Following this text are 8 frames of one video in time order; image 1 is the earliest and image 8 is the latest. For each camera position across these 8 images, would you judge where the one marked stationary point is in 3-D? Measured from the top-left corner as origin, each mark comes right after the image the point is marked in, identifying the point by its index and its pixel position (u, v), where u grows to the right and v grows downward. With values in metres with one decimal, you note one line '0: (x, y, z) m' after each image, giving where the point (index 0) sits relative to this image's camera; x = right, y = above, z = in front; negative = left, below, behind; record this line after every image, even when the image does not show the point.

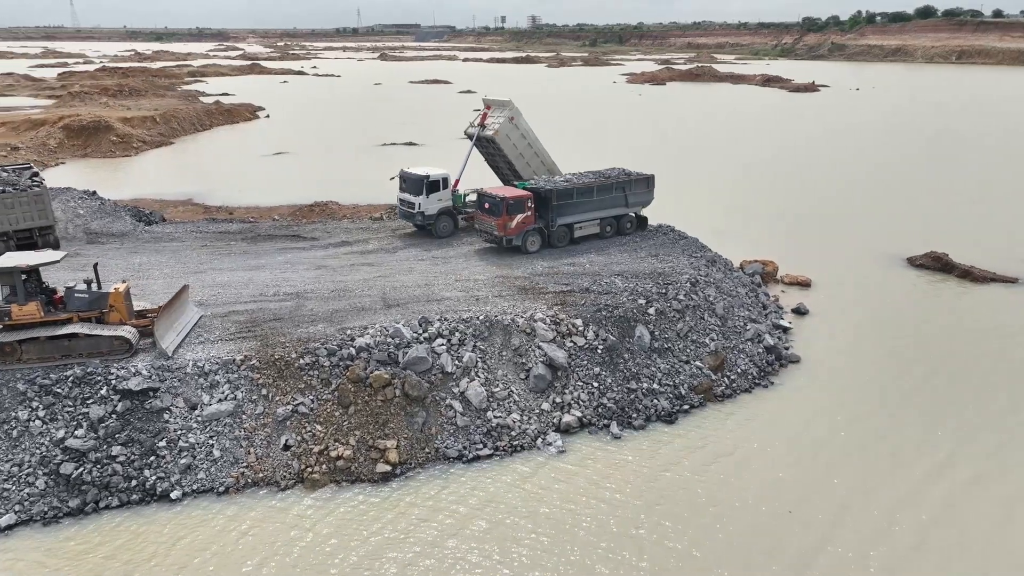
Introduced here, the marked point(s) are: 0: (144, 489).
0: (-5.3, -2.9, +10.1) m
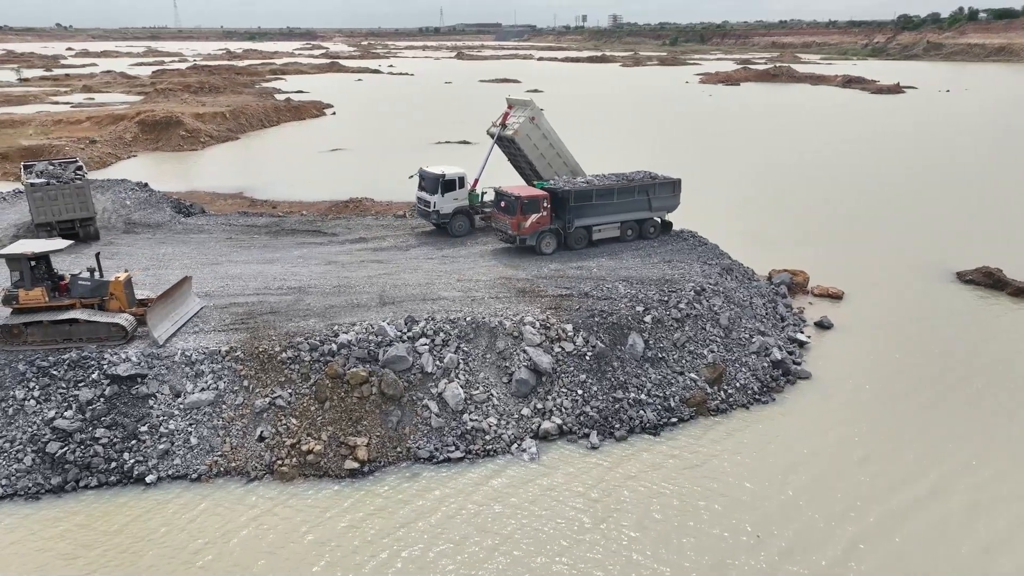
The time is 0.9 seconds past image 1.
0: (-5.9, -2.8, +10.5) m
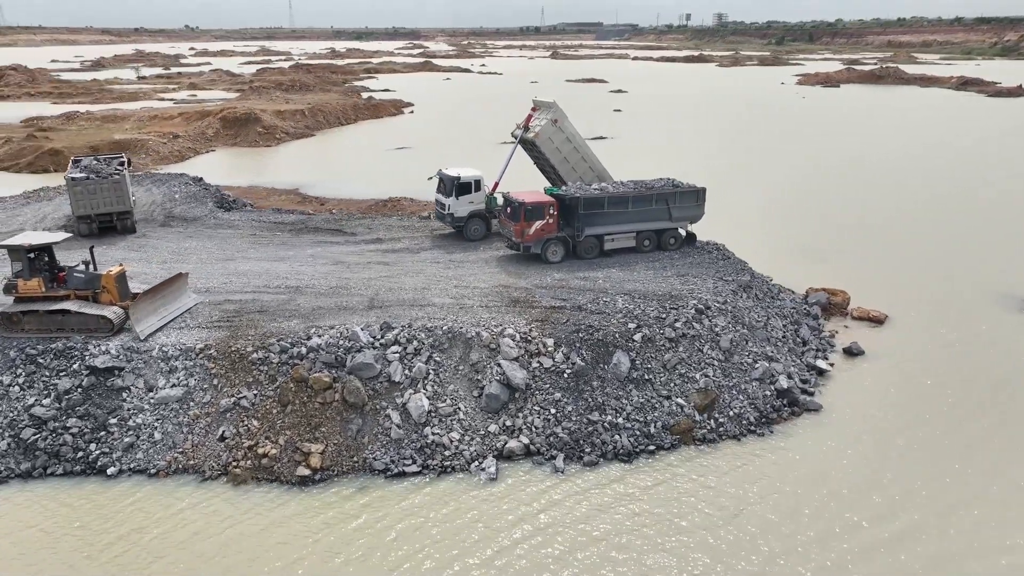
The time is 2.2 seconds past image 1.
0: (-6.6, -2.7, +10.8) m
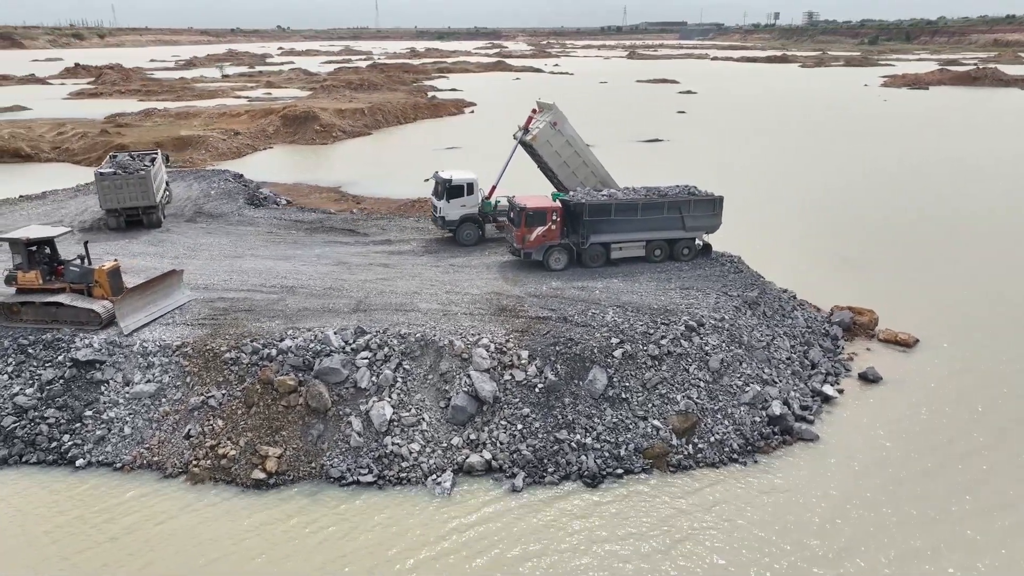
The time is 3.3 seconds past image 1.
0: (-7.2, -2.6, +11.1) m
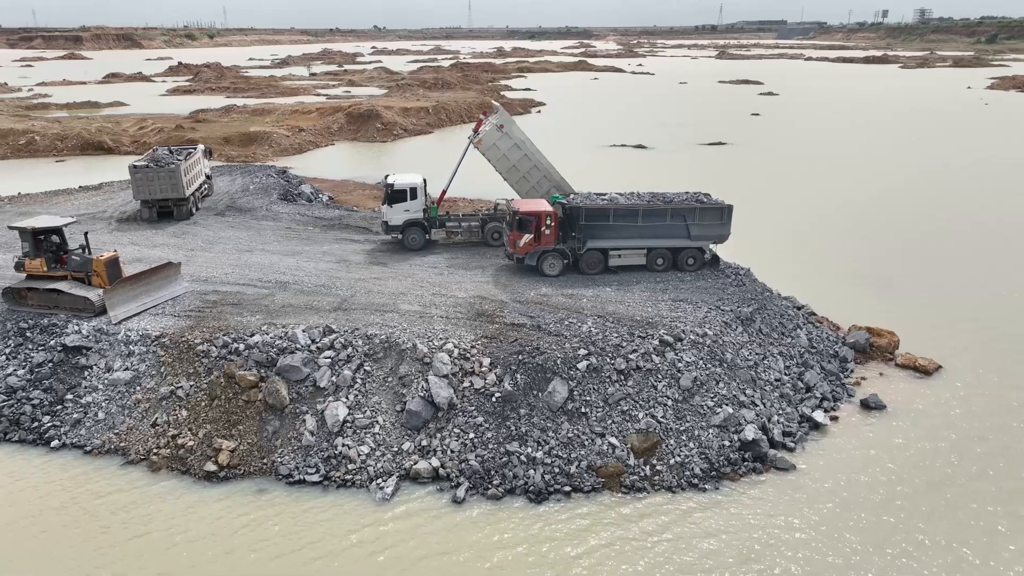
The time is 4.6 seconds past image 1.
0: (-7.9, -2.4, +11.7) m
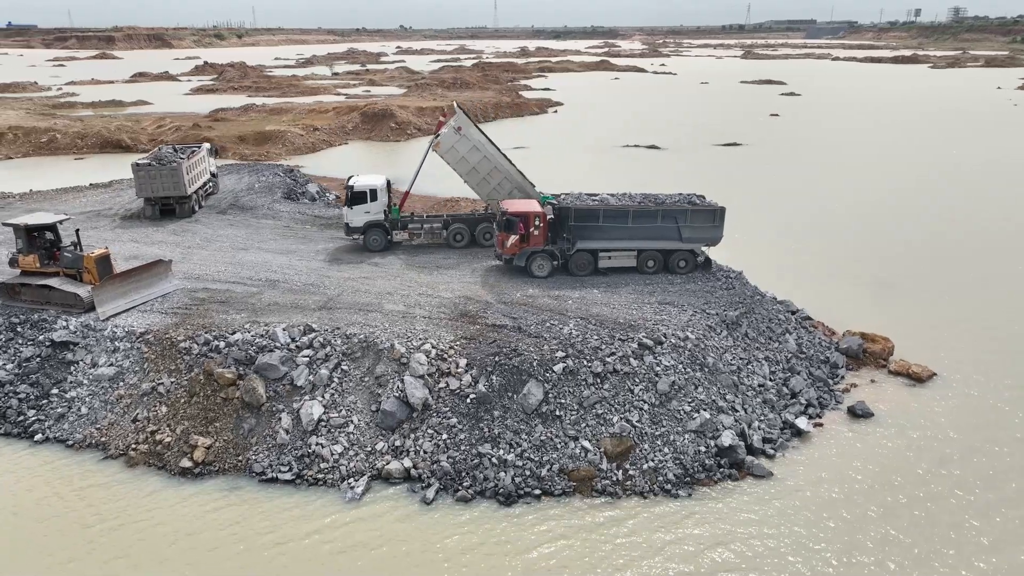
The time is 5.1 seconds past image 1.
0: (-8.3, -2.3, +11.9) m
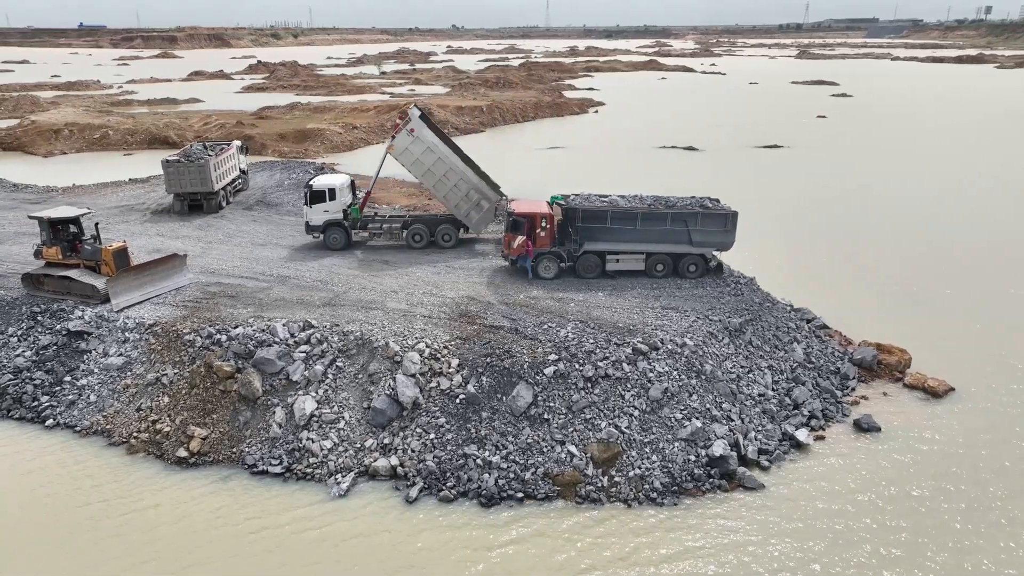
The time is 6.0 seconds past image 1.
0: (-8.5, -2.2, +12.4) m
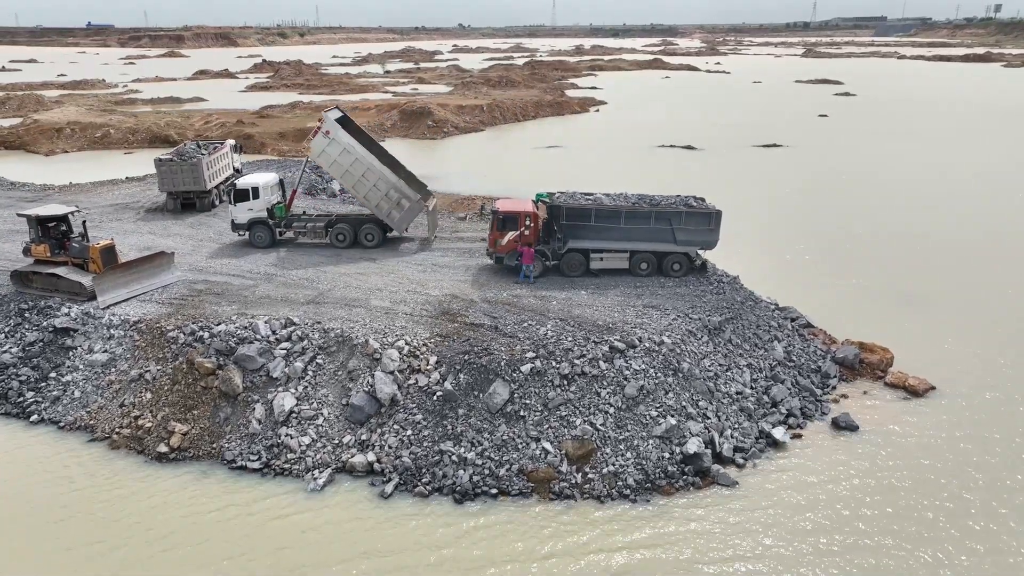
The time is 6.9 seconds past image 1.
0: (-8.8, -2.1, +12.5) m
